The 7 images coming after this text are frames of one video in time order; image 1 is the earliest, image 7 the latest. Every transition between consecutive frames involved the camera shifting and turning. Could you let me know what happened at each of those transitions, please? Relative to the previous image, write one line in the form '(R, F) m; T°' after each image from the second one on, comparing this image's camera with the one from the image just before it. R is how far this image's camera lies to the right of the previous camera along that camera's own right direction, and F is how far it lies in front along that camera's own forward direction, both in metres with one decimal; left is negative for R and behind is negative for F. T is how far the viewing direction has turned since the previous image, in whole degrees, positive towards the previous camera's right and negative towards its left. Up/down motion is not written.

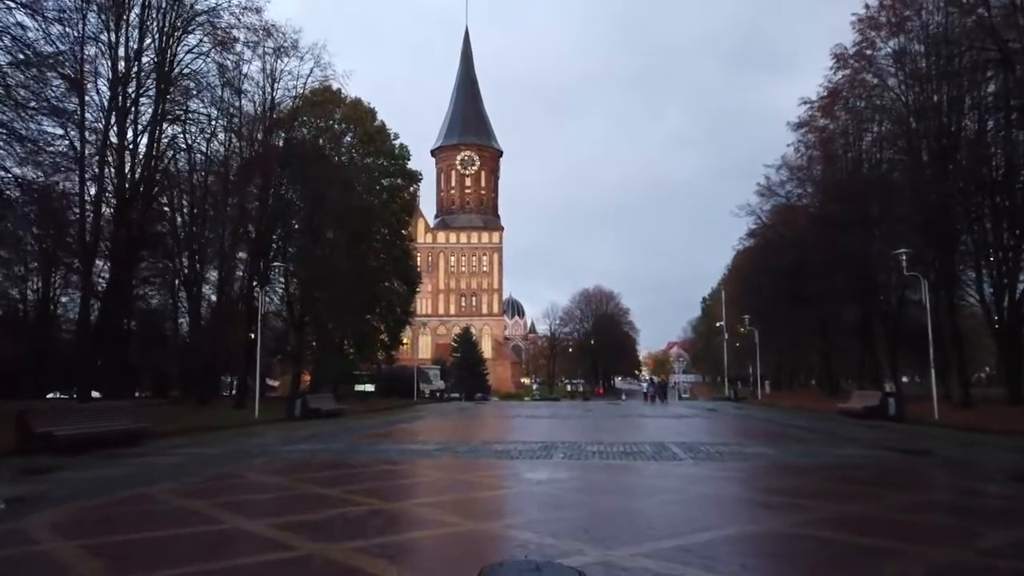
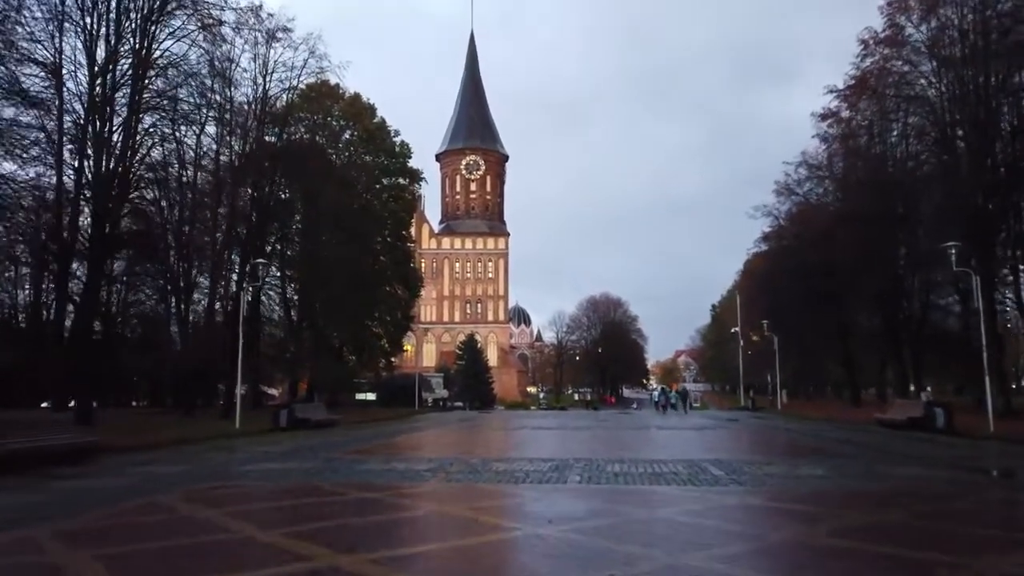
(0.0, +1.9) m; 0°
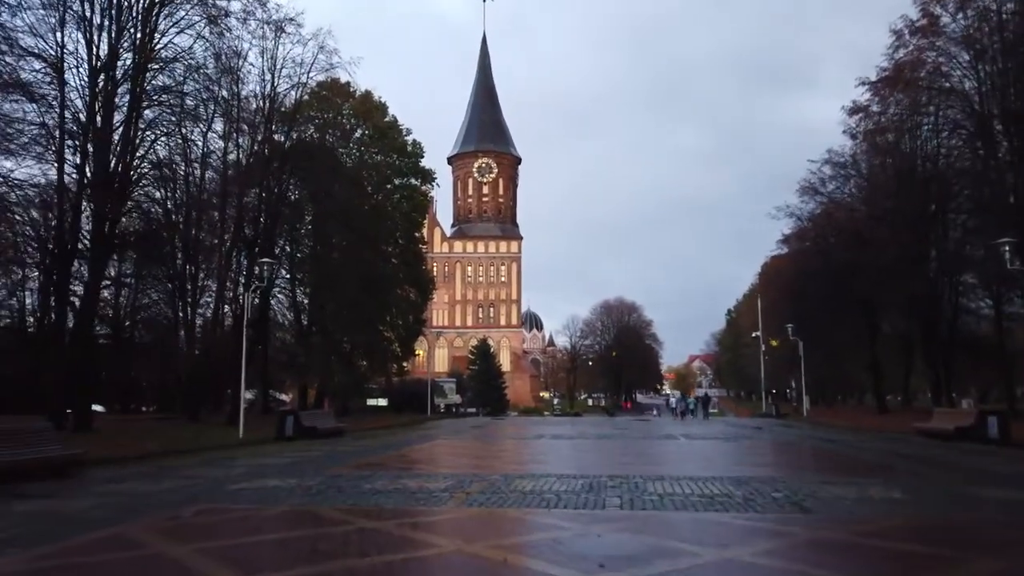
(-0.2, +1.2) m; -1°
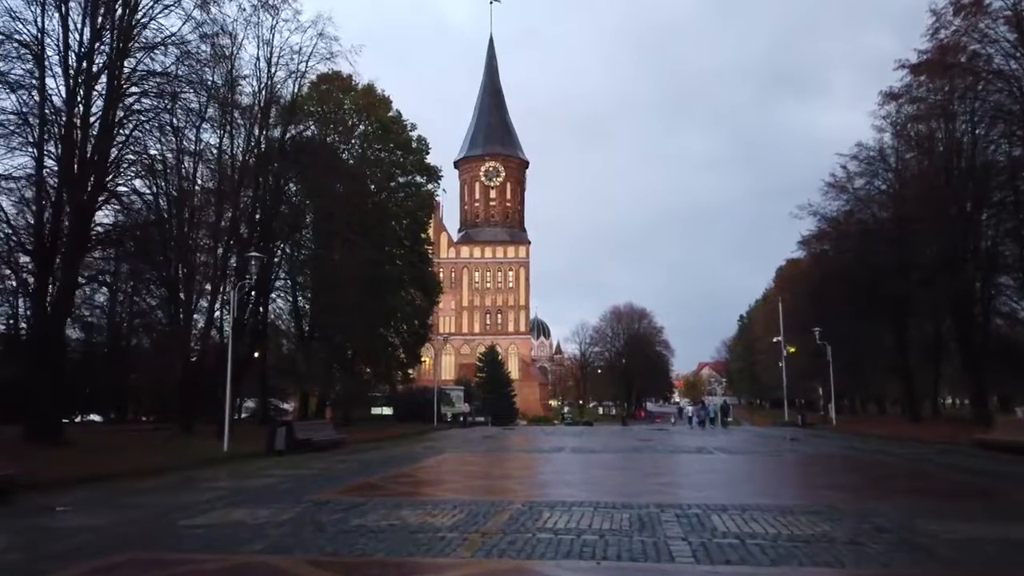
(-0.2, +2.0) m; -1°
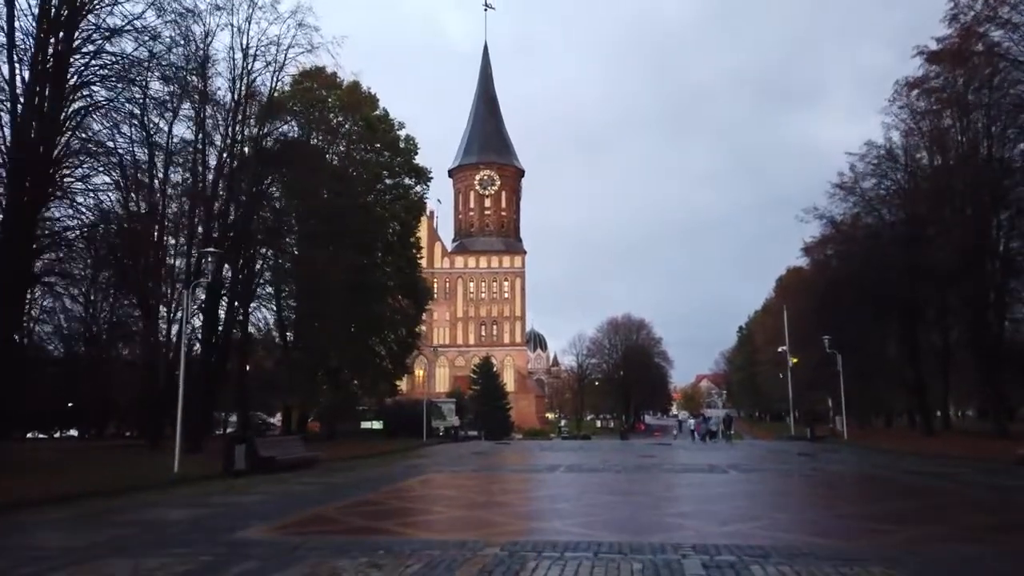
(+0.2, +1.8) m; 0°
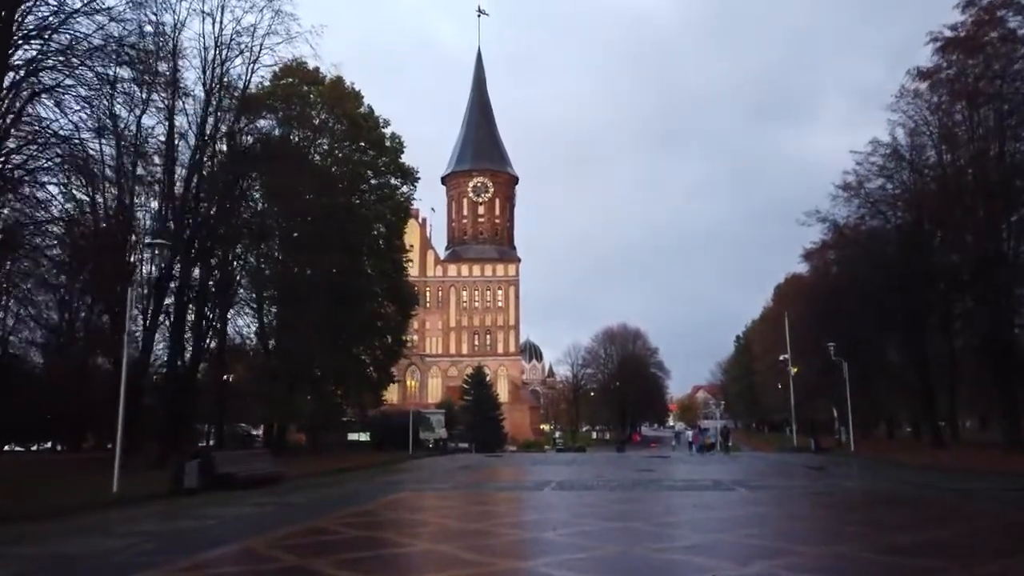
(+0.2, +1.6) m; 0°
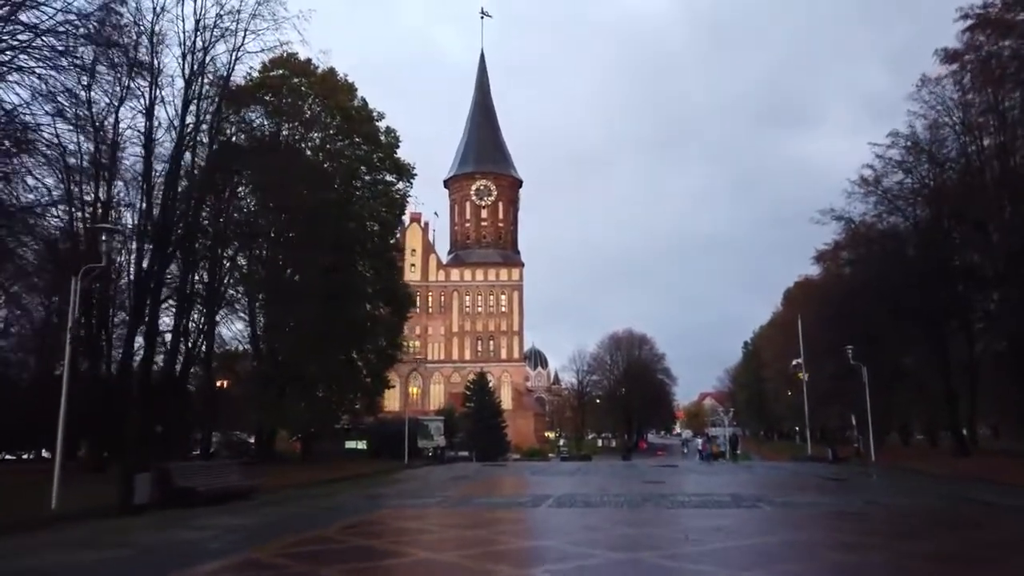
(+0.2, +1.6) m; 0°
